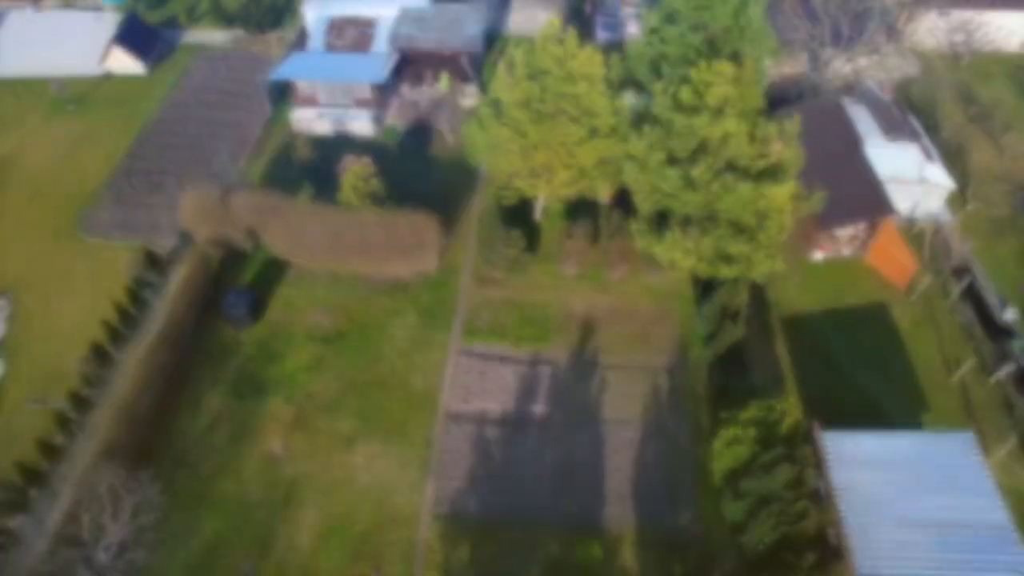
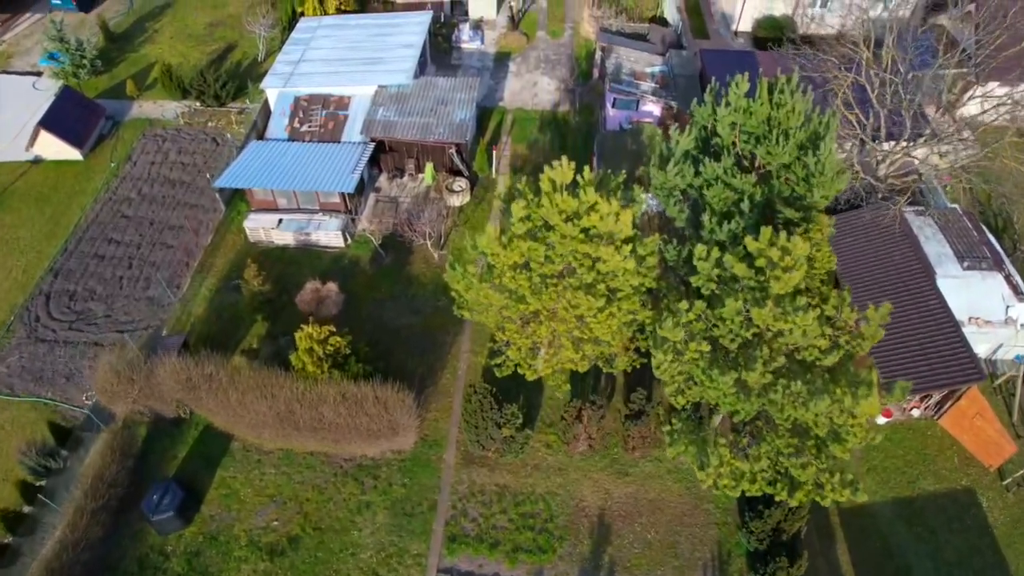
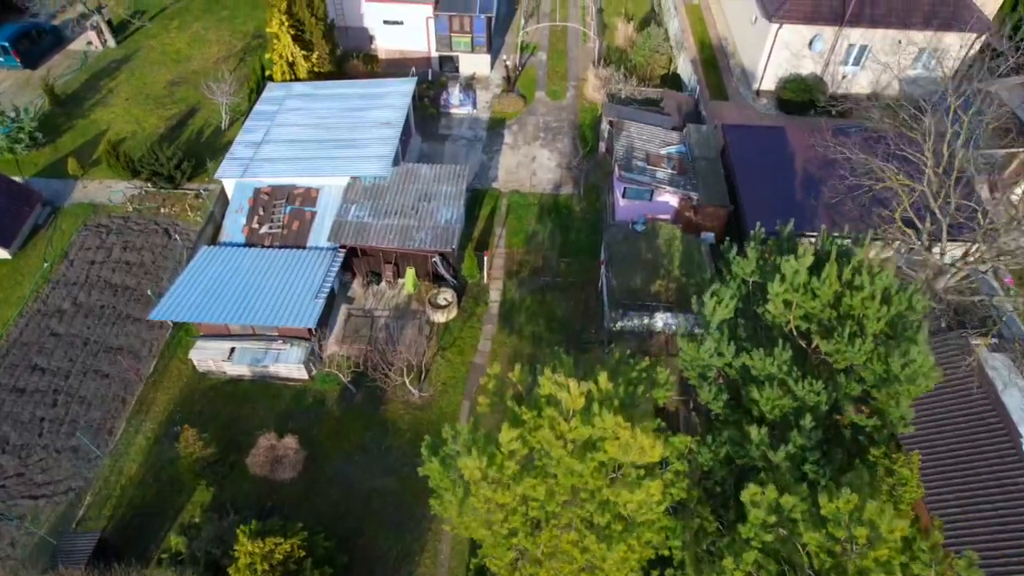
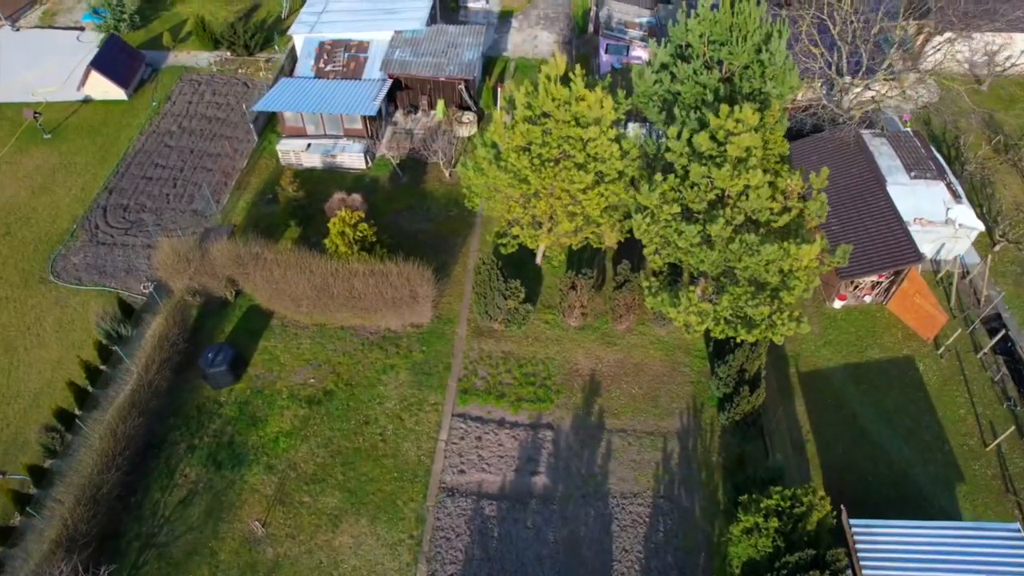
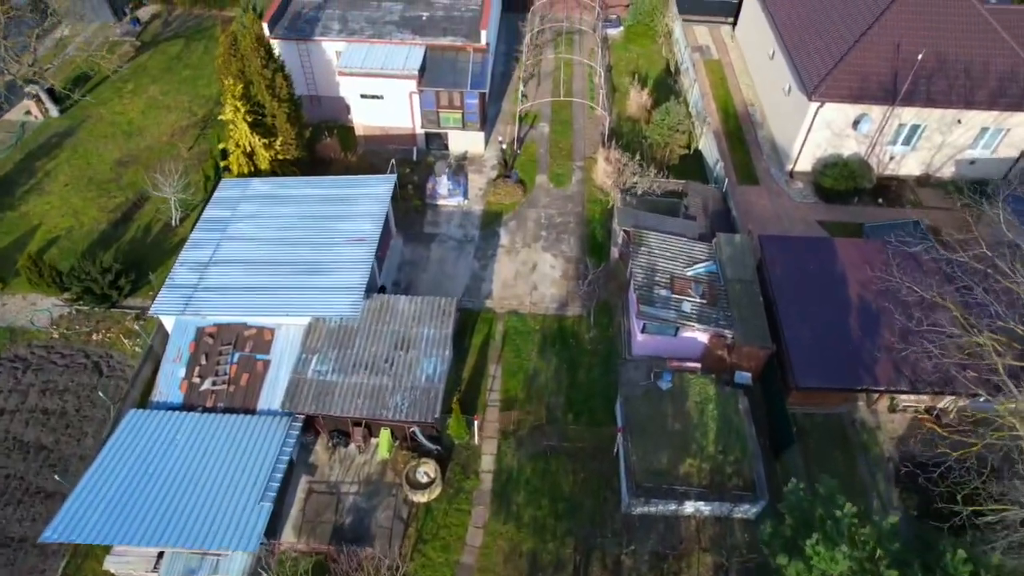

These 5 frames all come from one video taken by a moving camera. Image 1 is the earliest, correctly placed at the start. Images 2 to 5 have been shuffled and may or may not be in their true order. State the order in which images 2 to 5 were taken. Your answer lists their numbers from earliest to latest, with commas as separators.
4, 2, 3, 5
